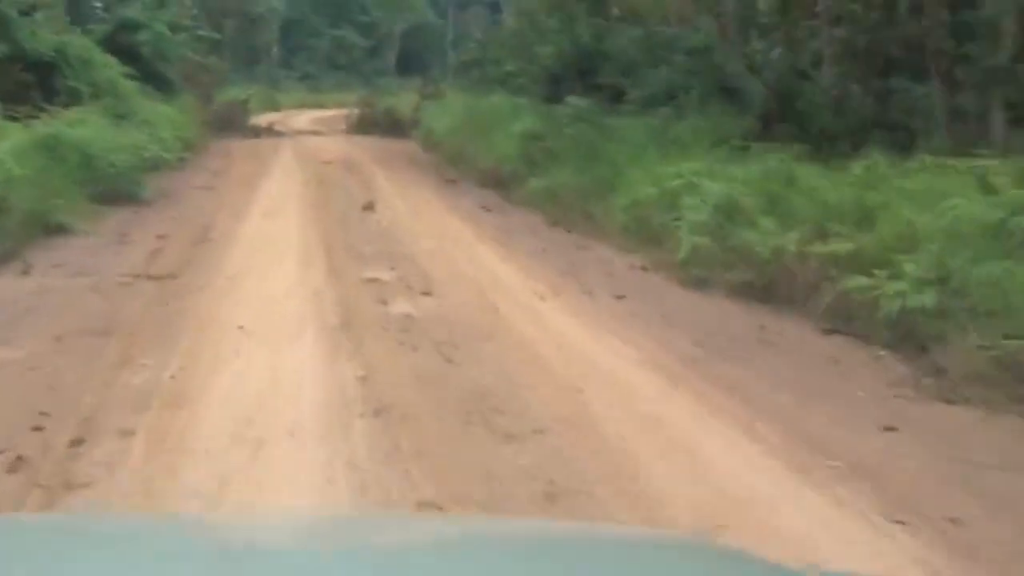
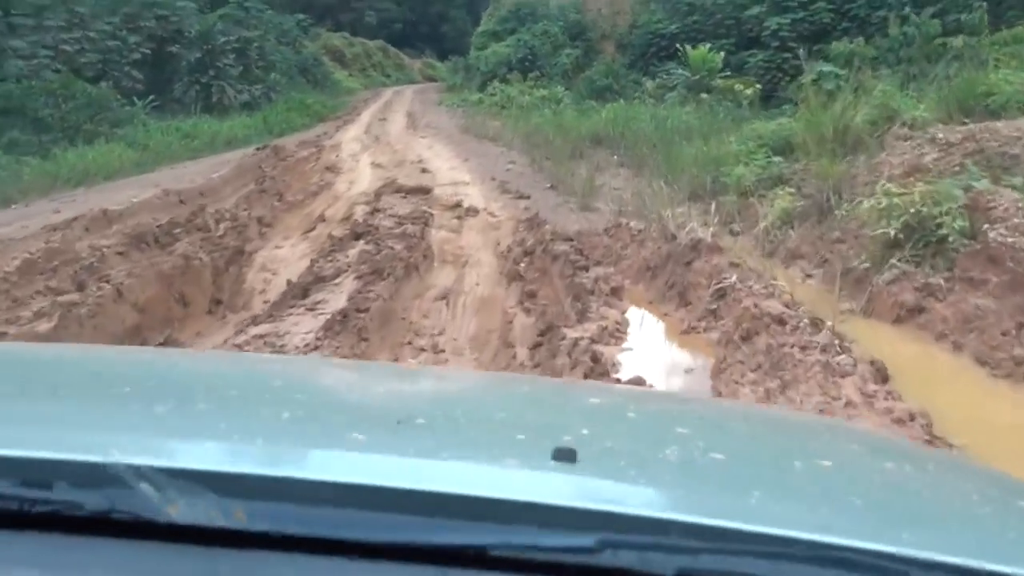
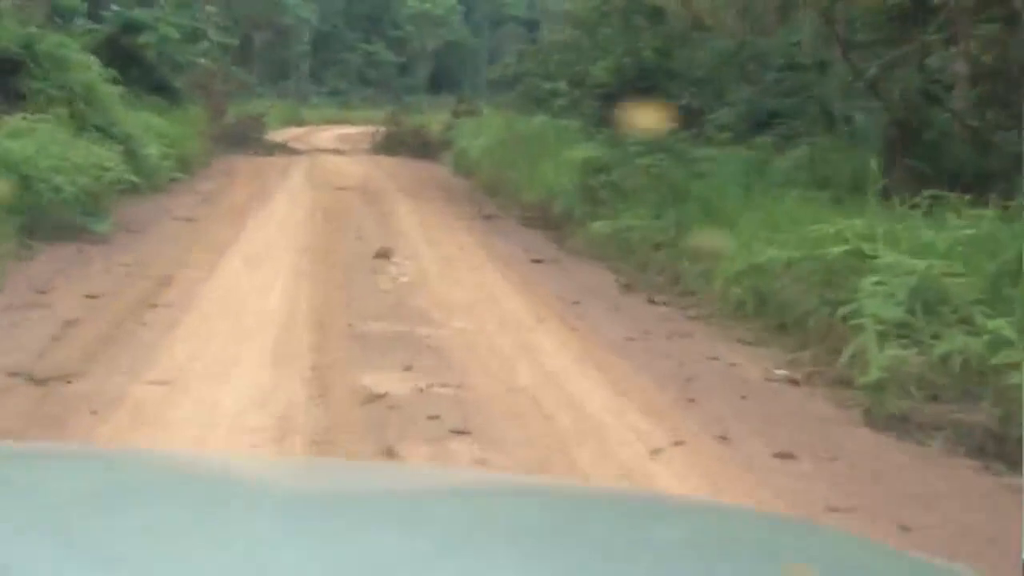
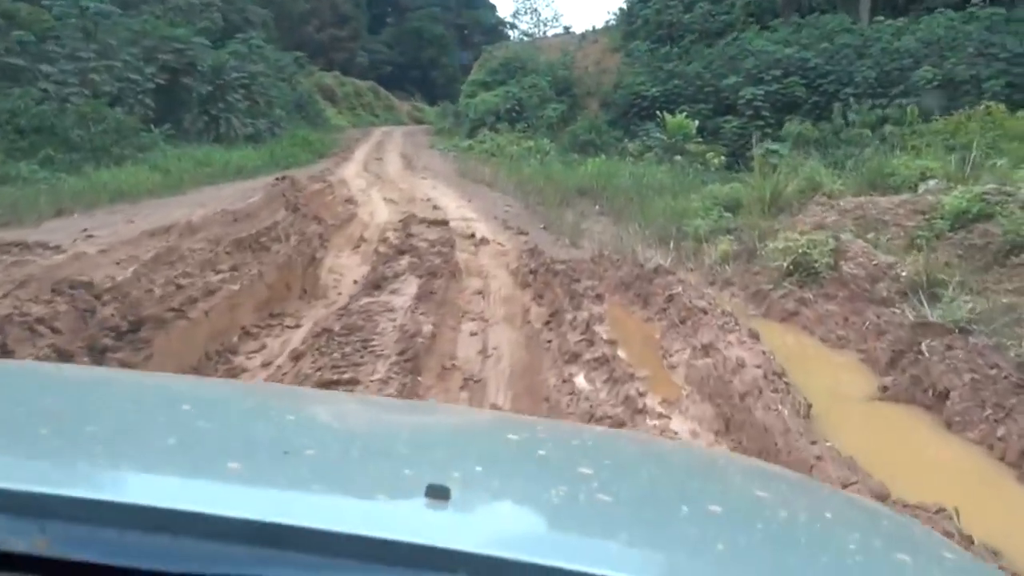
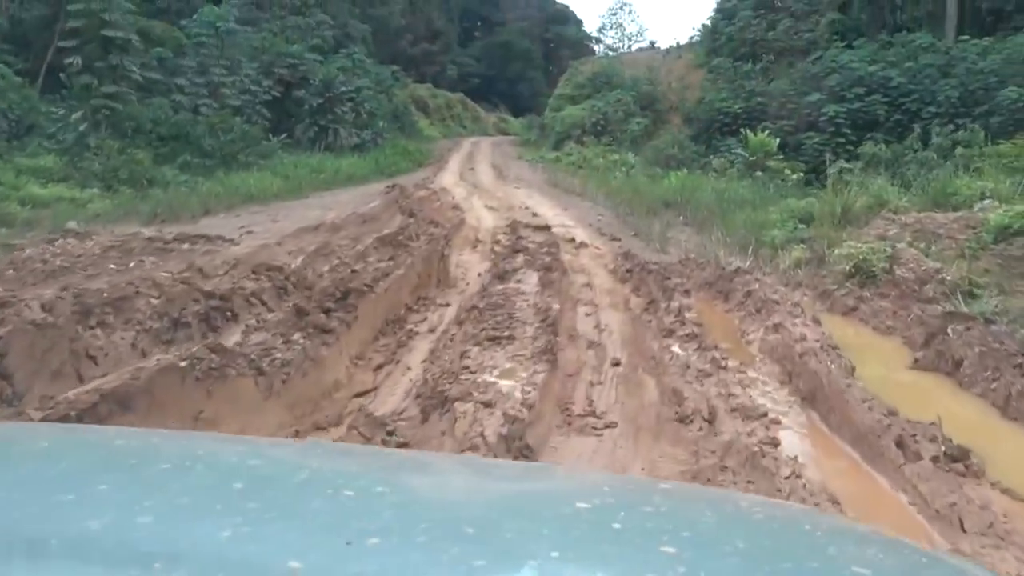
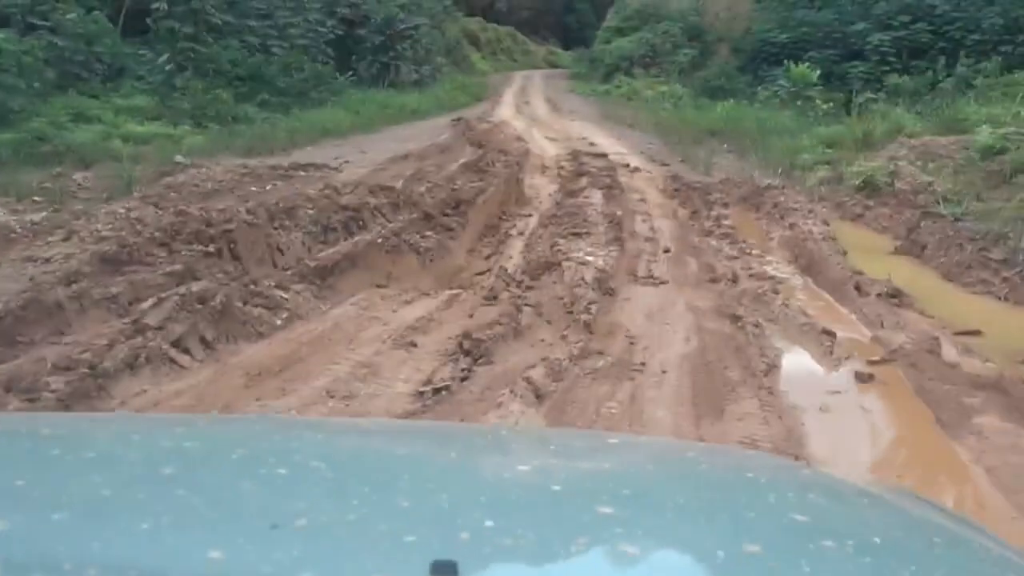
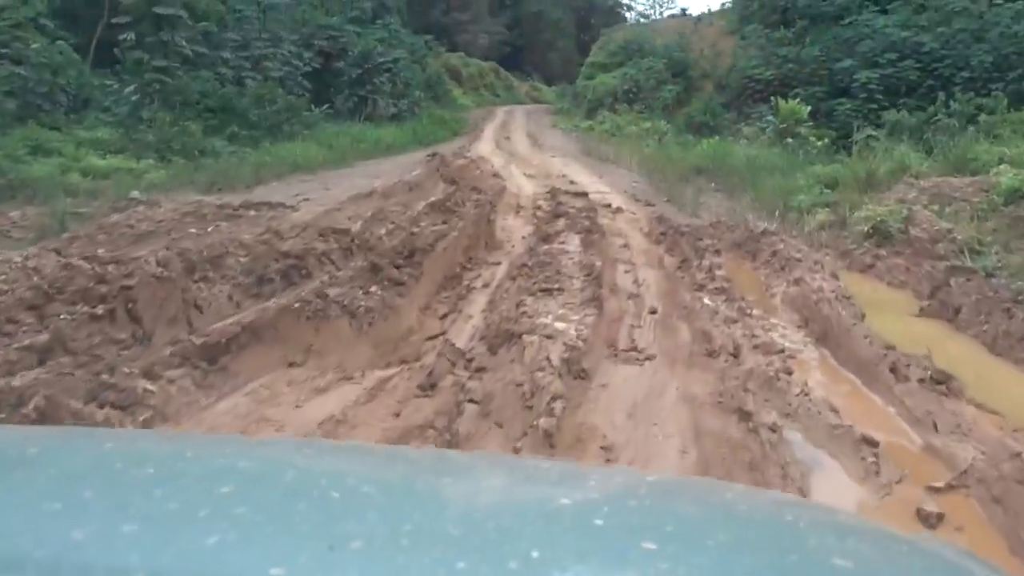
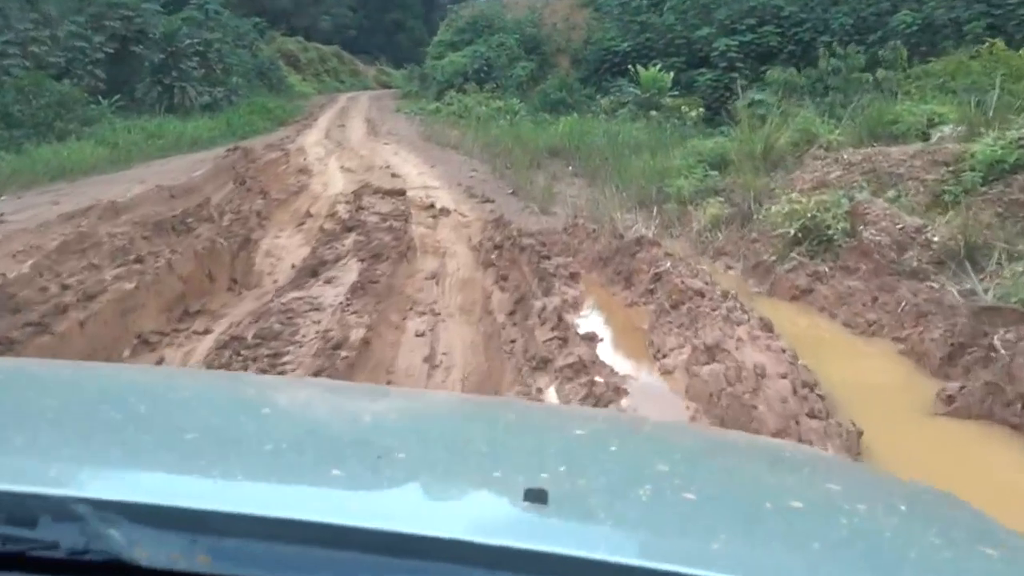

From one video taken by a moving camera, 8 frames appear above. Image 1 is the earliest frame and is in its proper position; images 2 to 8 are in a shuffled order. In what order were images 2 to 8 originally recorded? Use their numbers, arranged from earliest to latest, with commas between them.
3, 6, 7, 5, 4, 8, 2
